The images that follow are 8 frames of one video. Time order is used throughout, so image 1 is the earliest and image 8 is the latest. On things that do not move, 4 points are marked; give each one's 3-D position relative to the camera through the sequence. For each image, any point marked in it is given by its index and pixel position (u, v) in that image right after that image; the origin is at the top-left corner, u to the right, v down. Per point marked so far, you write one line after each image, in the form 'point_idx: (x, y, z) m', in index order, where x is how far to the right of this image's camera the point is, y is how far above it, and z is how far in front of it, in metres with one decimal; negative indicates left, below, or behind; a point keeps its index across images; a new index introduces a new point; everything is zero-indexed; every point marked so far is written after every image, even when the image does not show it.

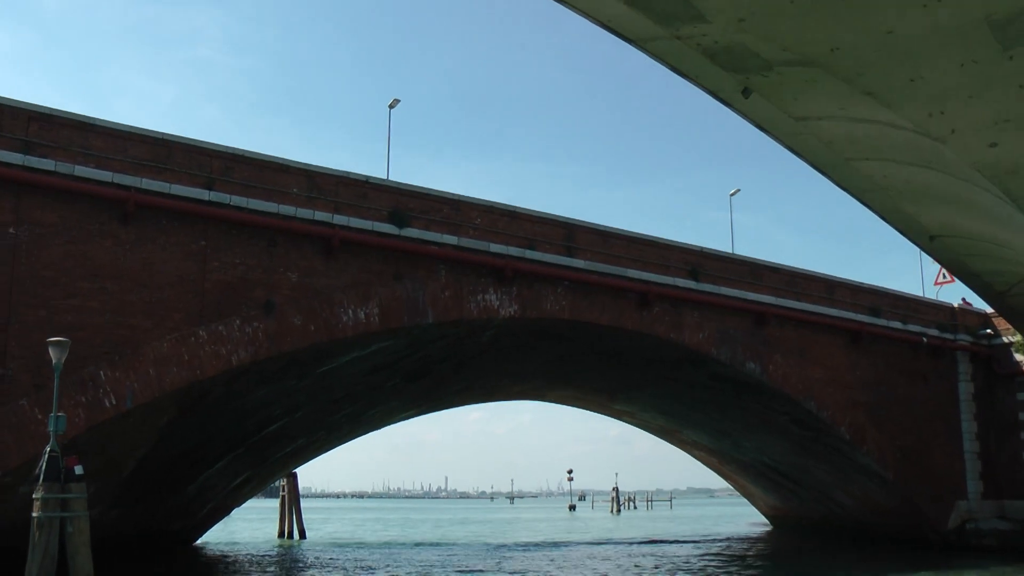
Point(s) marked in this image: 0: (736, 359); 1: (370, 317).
0: (+4.5, -1.4, +16.7) m
1: (-2.2, -0.5, +12.9) m
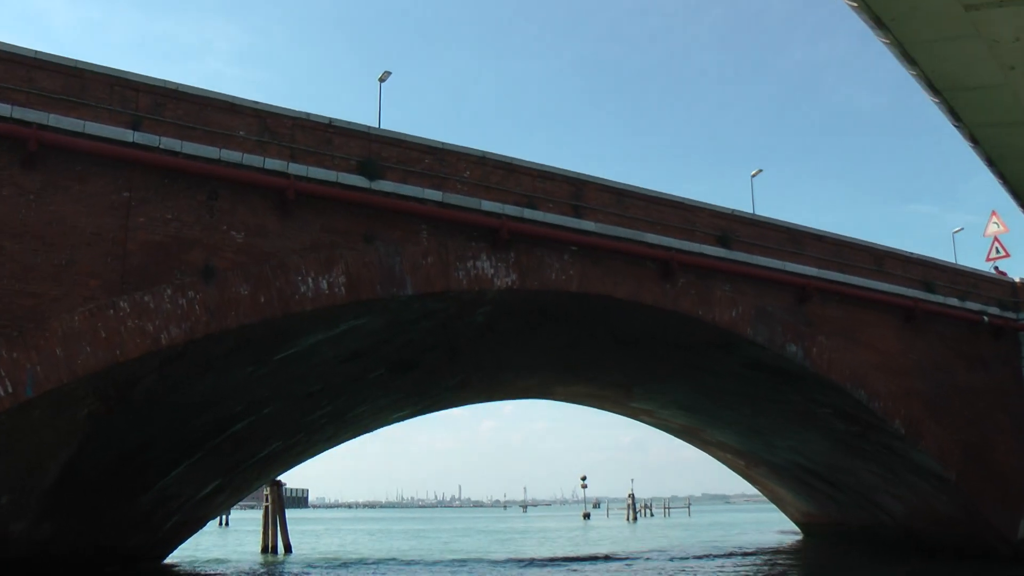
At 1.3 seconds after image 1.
0: (+4.5, -0.9, +14.3) m
1: (-2.2, 0.0, +10.6) m
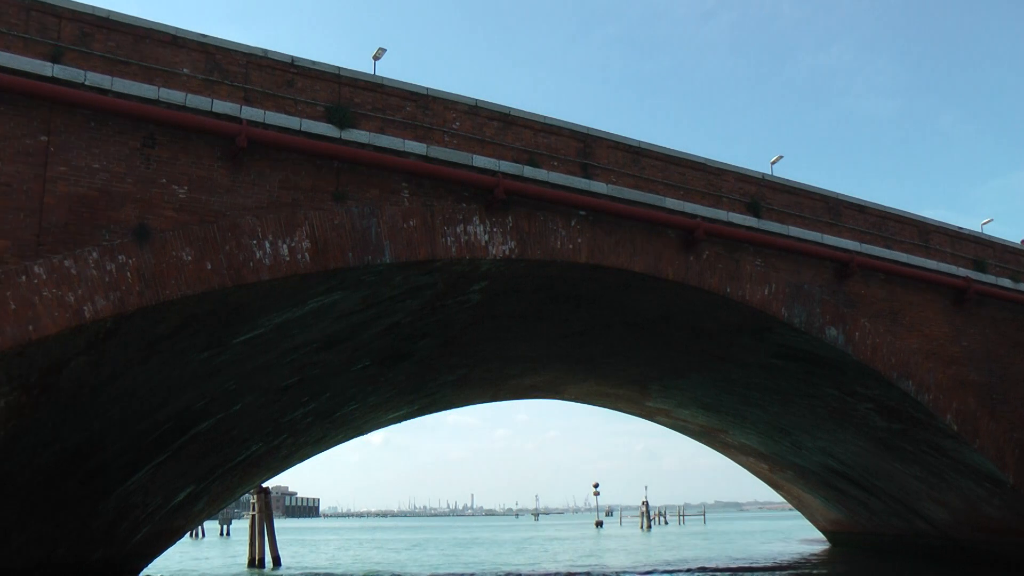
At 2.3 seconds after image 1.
0: (+4.5, -0.5, +12.5) m
1: (-2.3, +0.4, +8.9) m
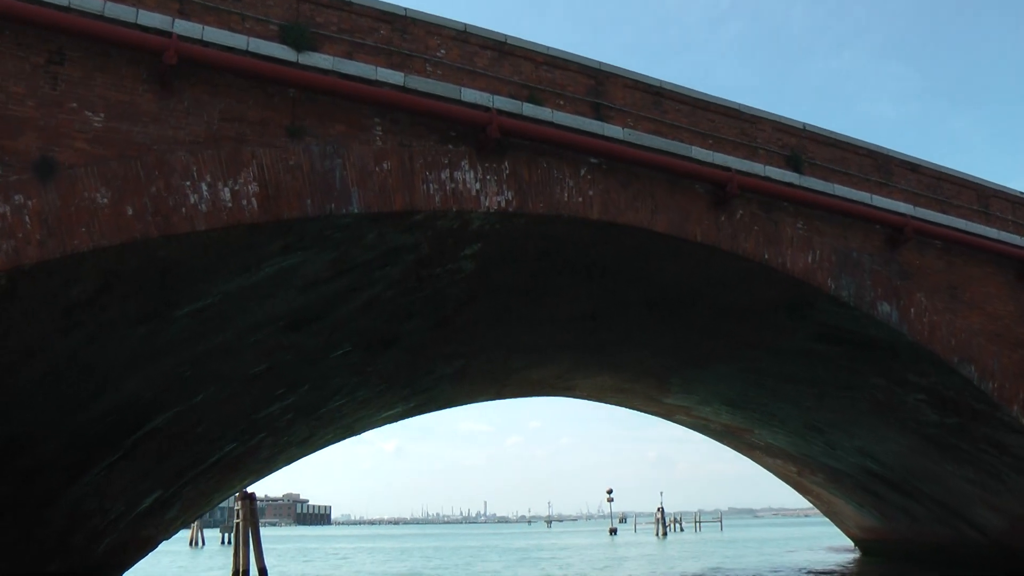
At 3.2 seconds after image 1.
0: (+4.5, -0.1, +10.8) m
1: (-2.3, +0.8, +7.2) m
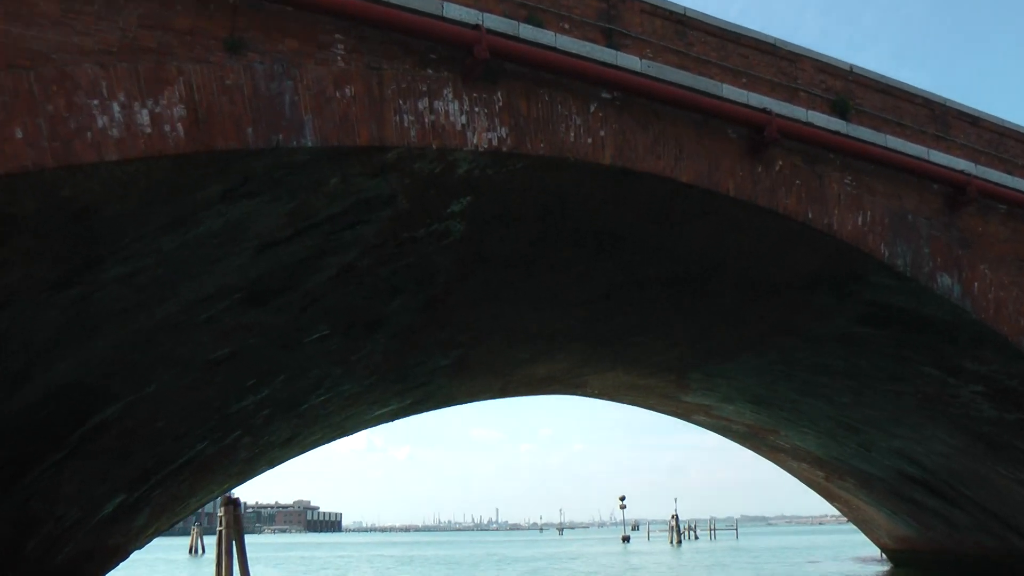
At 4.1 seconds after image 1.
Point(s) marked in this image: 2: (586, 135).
0: (+4.5, +0.2, +9.2) m
1: (-2.4, +1.1, +5.7) m
2: (+0.6, +1.3, +7.2) m
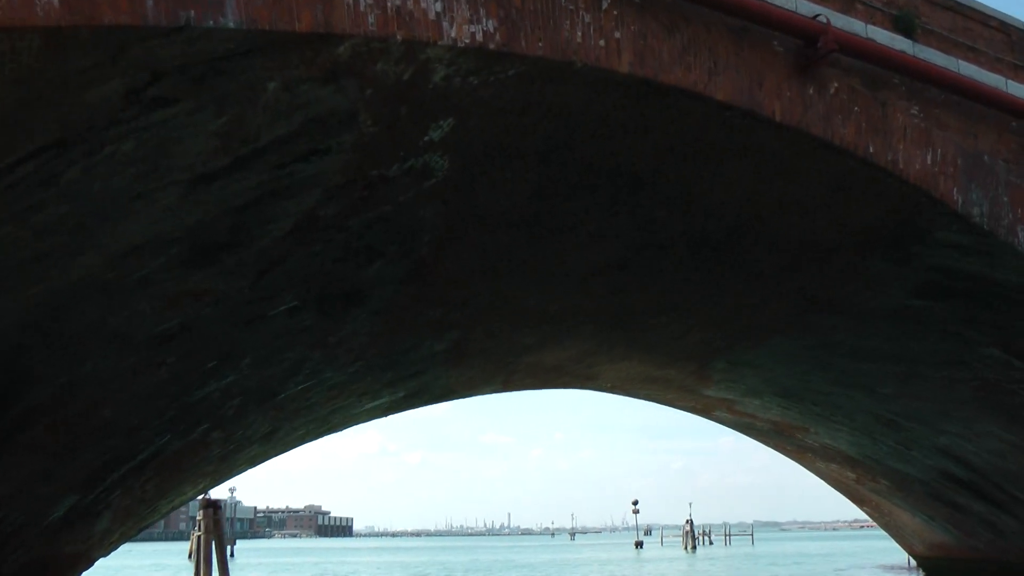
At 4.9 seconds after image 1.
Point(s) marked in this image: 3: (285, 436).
0: (+4.5, +0.6, +7.6) m
1: (-2.5, +1.5, +4.3) m
2: (+0.6, +1.7, +5.7) m
3: (-4.0, -2.6, +14.6) m
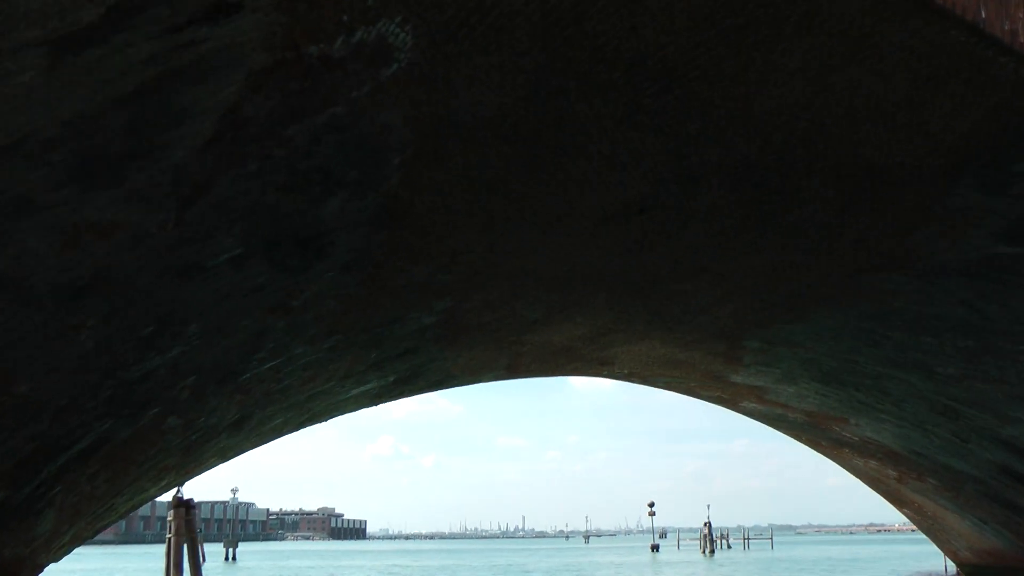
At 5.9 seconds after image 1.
0: (+4.4, +1.1, +5.8) m
1: (-2.6, +2.0, +2.6) m
2: (+0.5, +2.2, +4.0) m
3: (-3.9, -2.1, +12.9) m
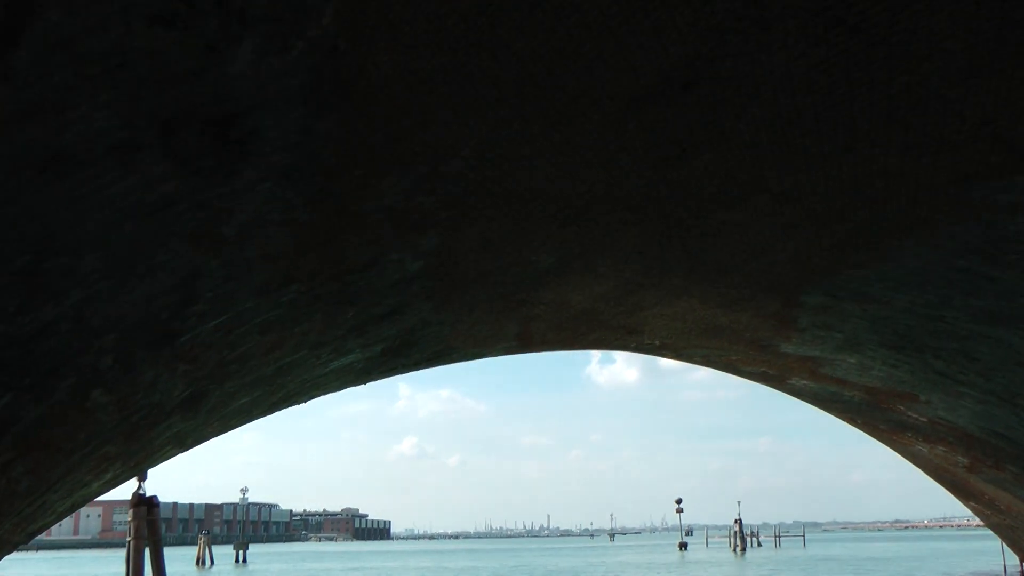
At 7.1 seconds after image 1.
0: (+4.3, +1.8, +3.6) m
1: (-2.8, +2.6, +0.5) m
2: (+0.3, +2.9, +1.8) m
3: (-3.8, -1.5, +10.9) m
